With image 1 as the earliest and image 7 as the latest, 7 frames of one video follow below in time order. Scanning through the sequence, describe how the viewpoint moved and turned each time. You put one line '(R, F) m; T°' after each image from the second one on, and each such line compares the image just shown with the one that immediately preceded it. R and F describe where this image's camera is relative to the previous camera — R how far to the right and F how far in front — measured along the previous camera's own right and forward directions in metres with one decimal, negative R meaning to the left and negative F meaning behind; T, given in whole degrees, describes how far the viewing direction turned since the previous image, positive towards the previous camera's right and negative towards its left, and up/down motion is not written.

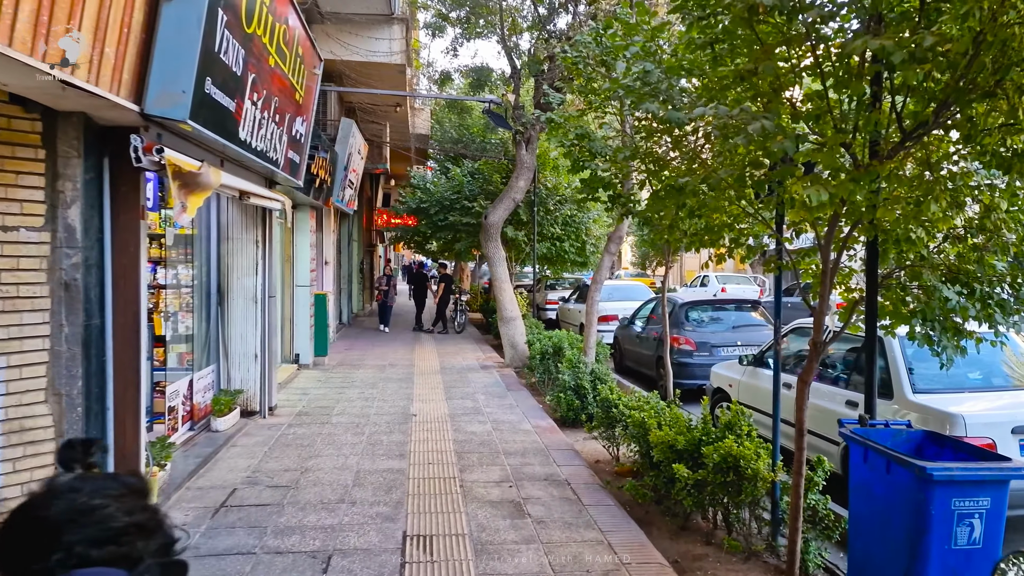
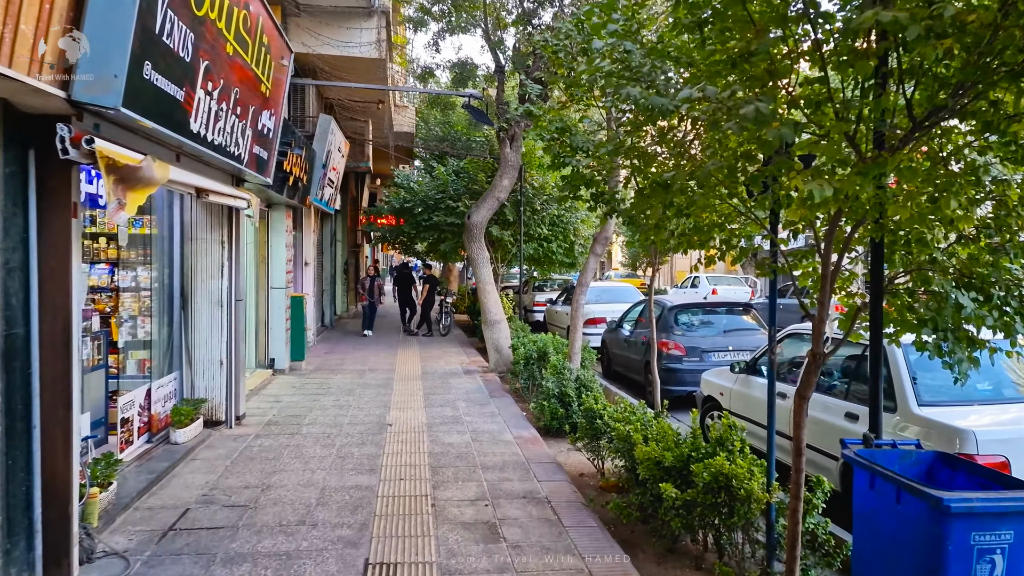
(+0.1, +0.3) m; +1°
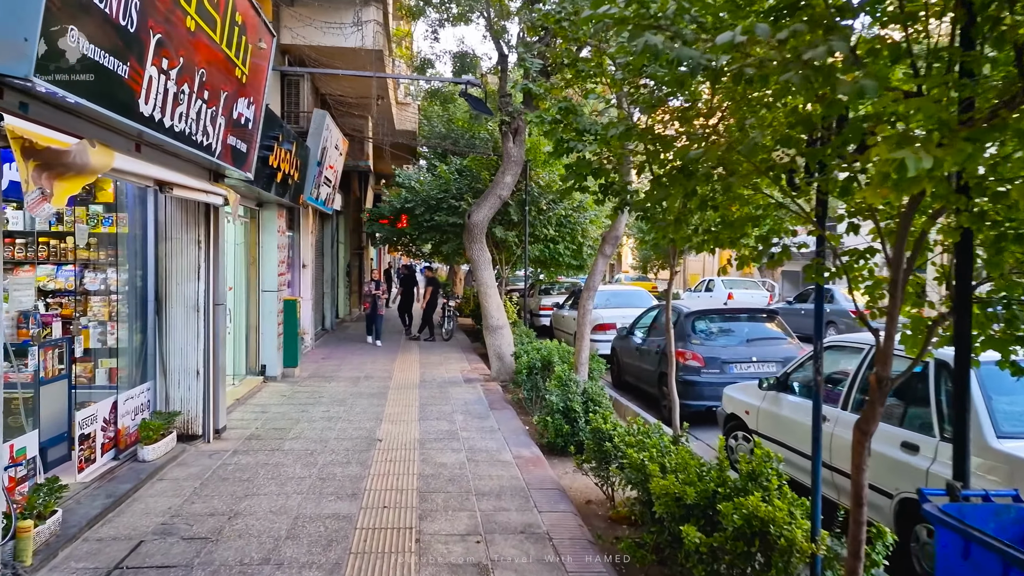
(+0.1, +0.6) m; -1°
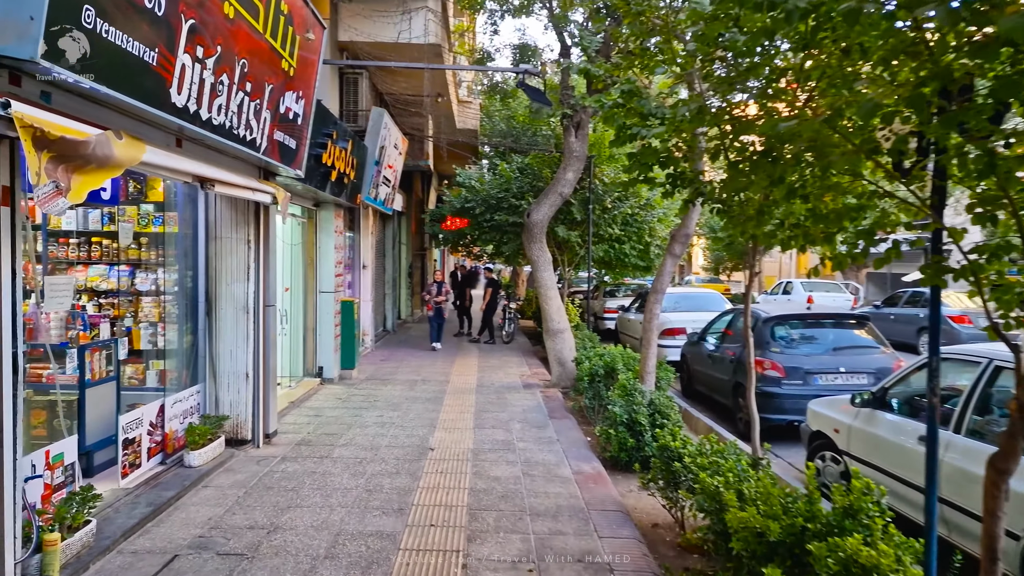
(0.0, +0.4) m; -5°
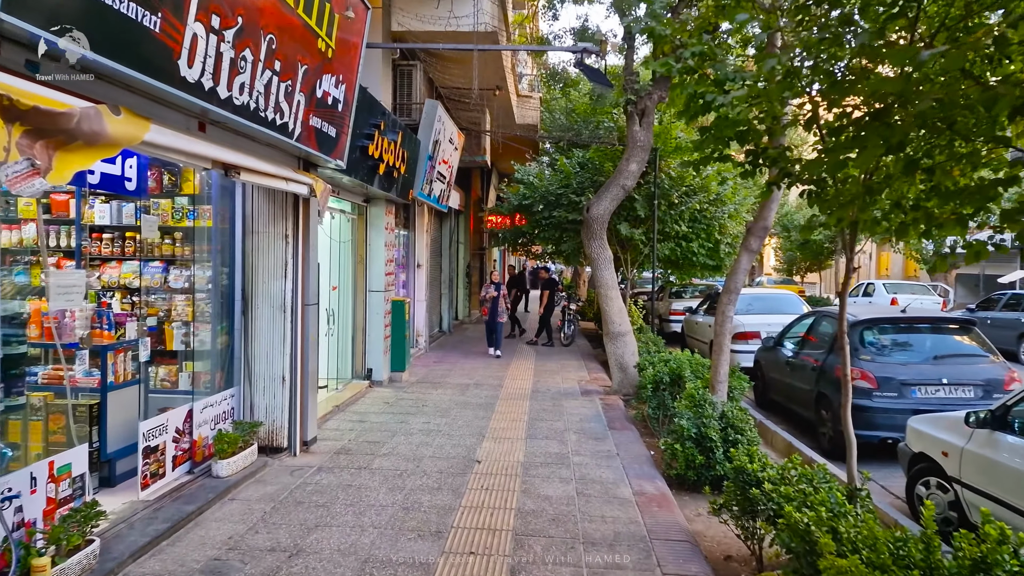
(+0.1, +0.5) m; -5°
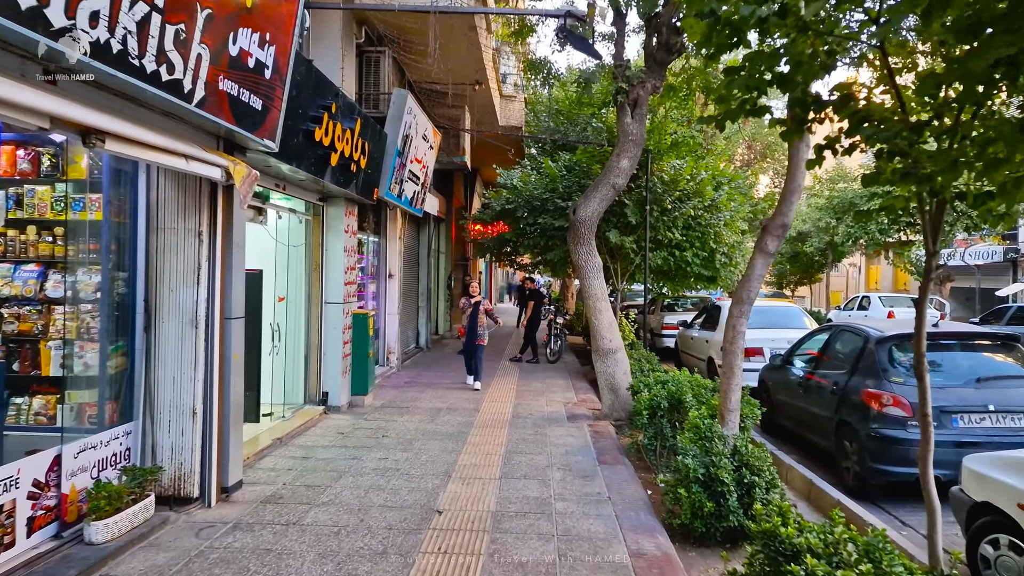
(+0.1, +1.0) m; +1°
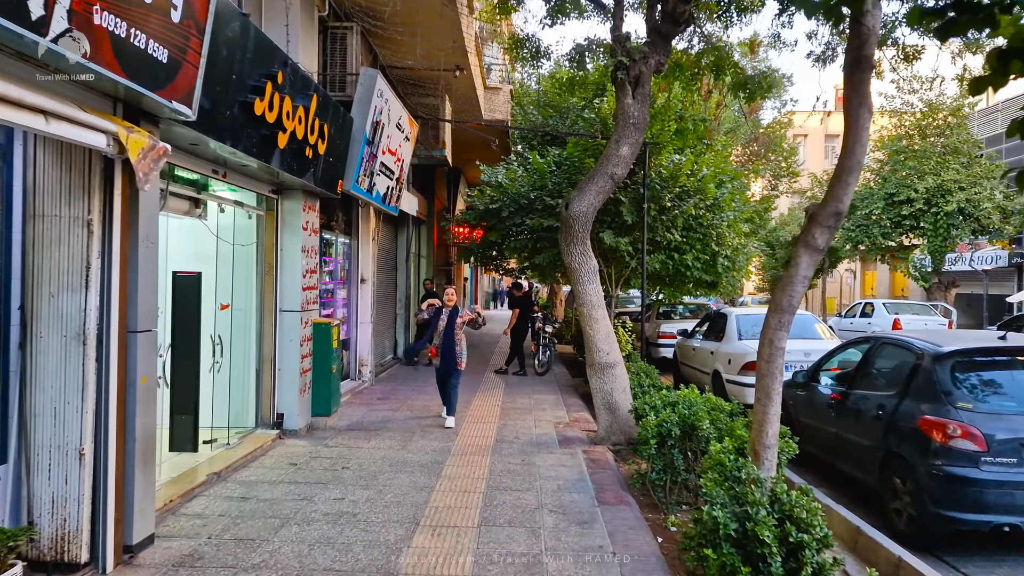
(0.0, +1.0) m; +1°
